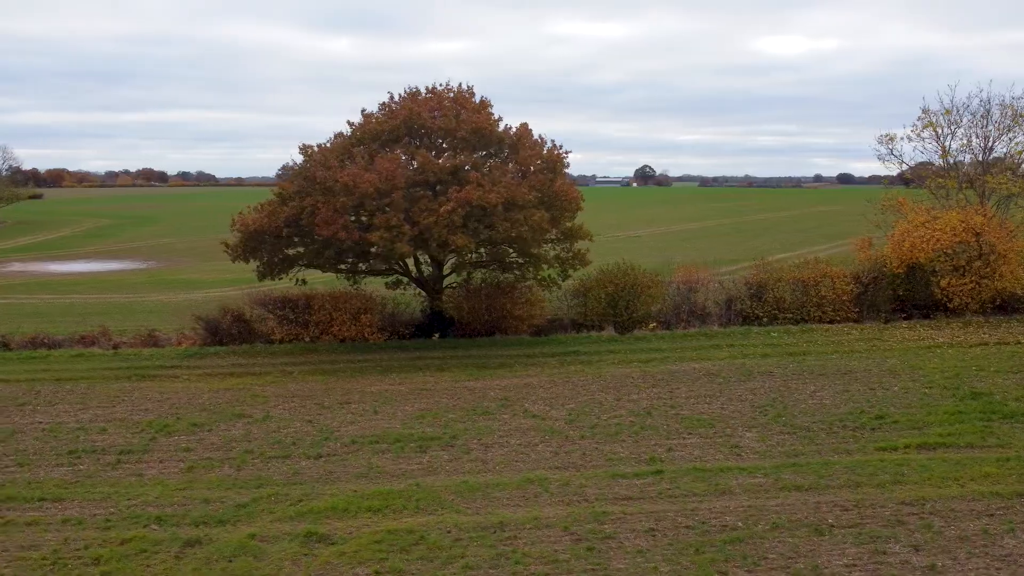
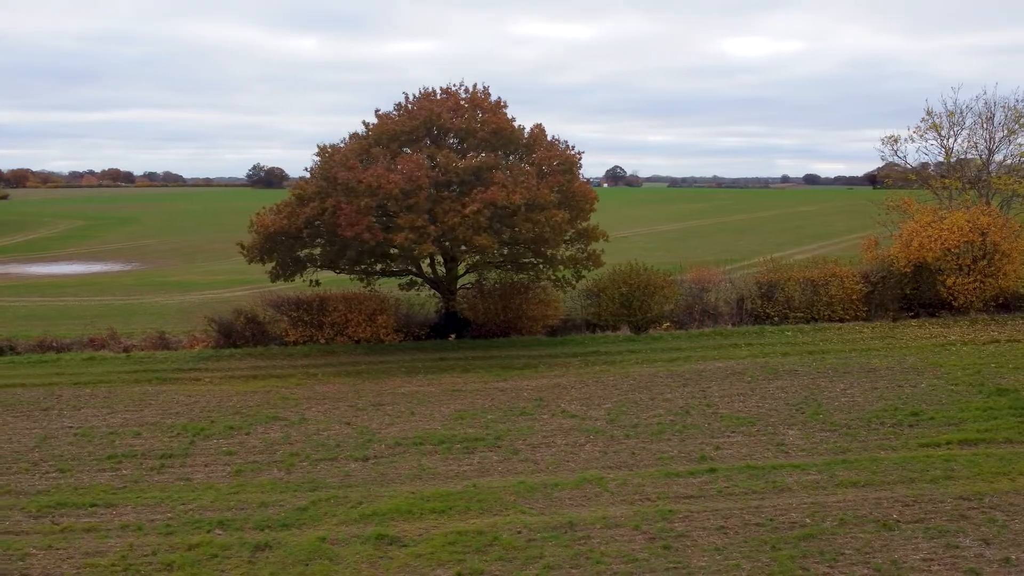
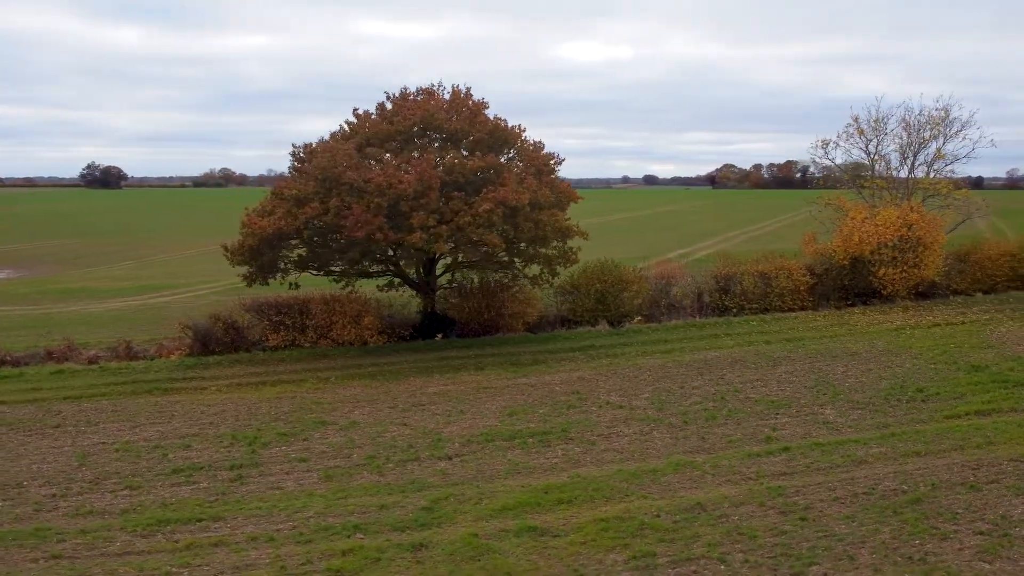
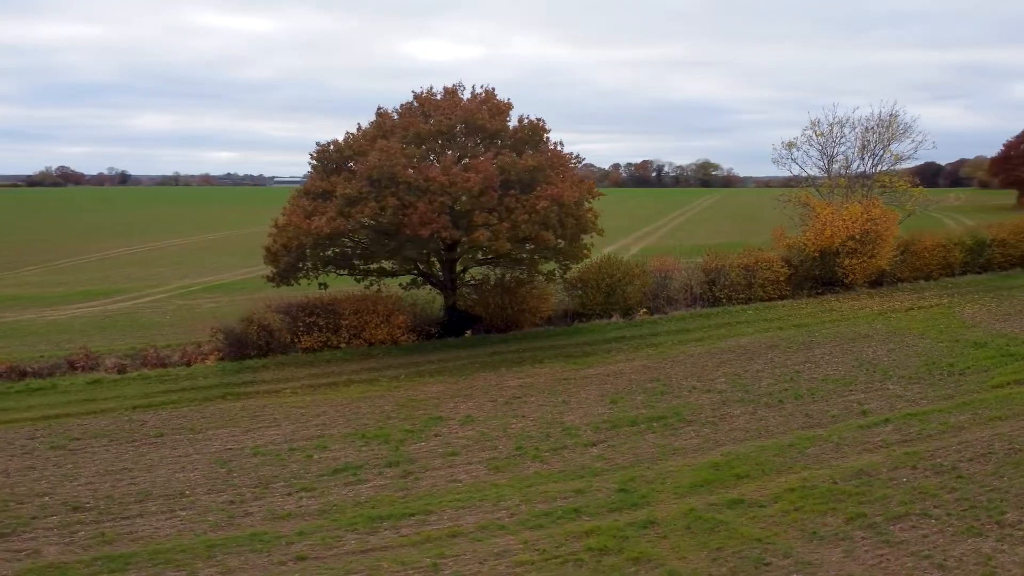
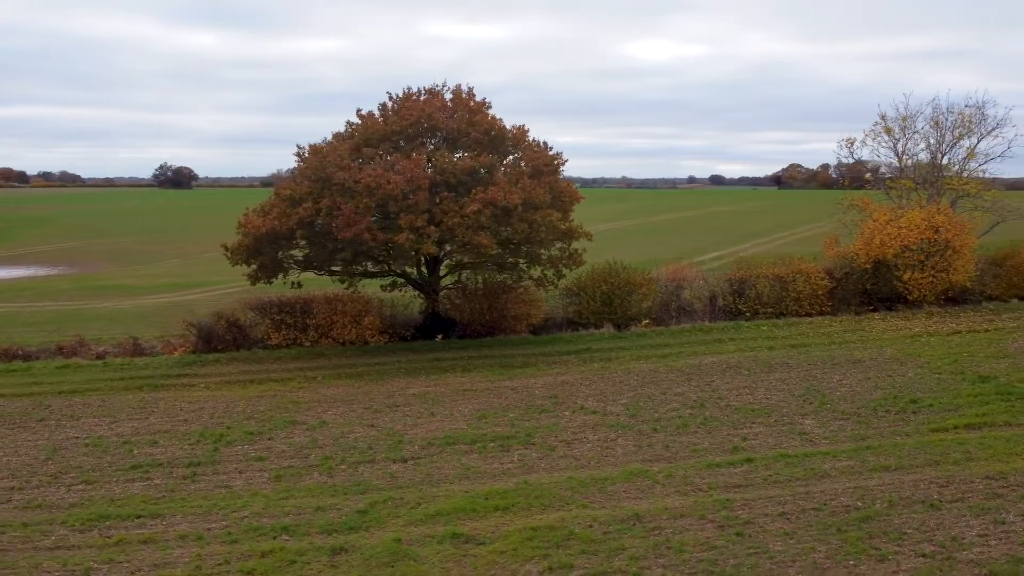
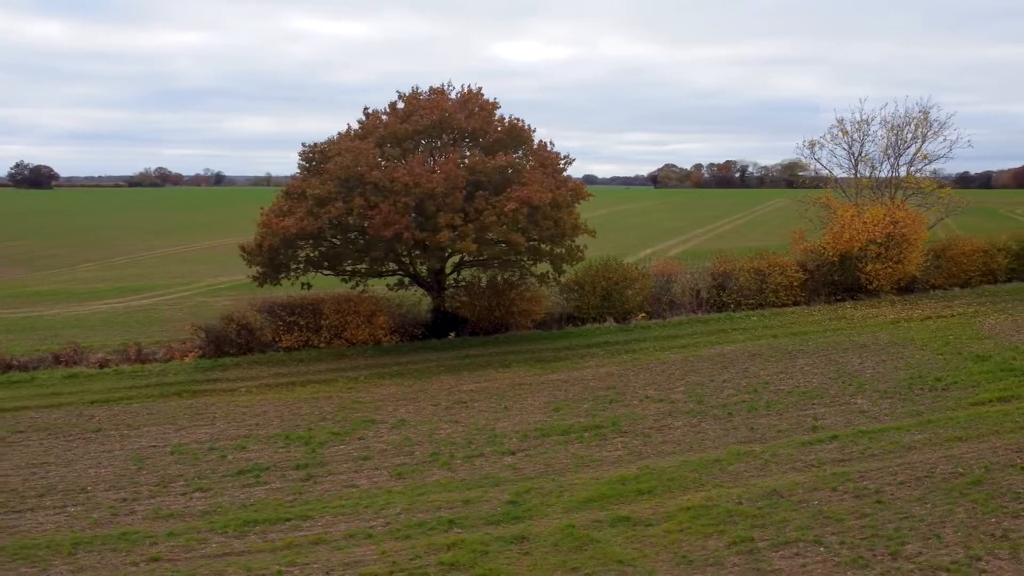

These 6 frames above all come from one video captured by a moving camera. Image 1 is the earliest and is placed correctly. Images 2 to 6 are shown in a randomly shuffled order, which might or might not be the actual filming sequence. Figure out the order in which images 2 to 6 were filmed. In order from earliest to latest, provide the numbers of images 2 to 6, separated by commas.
2, 5, 3, 6, 4
